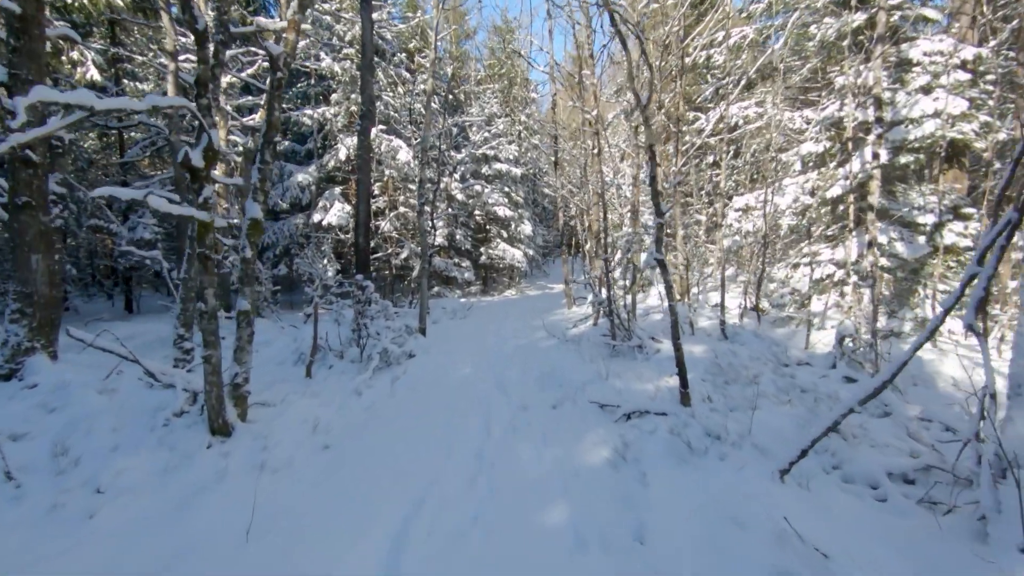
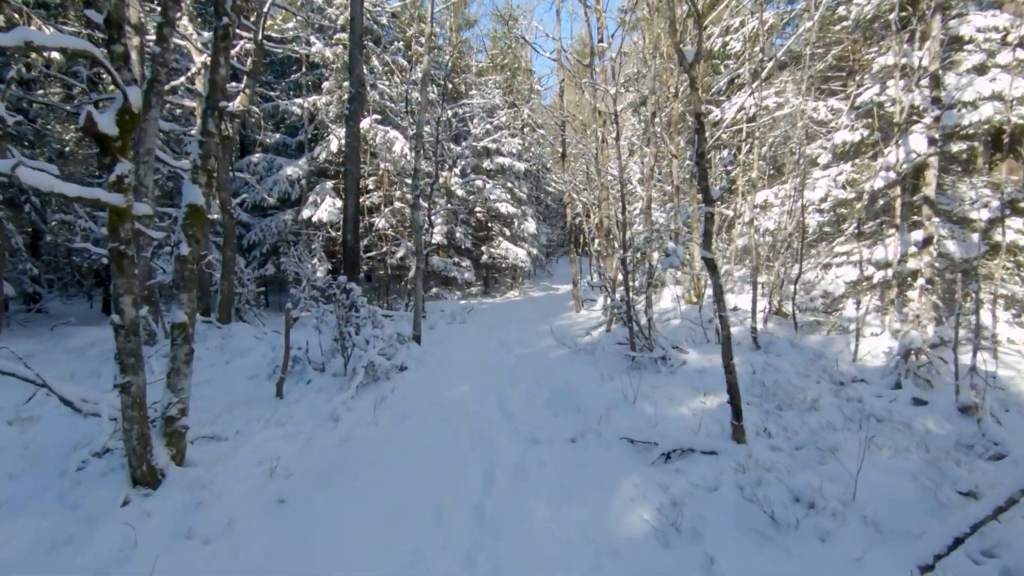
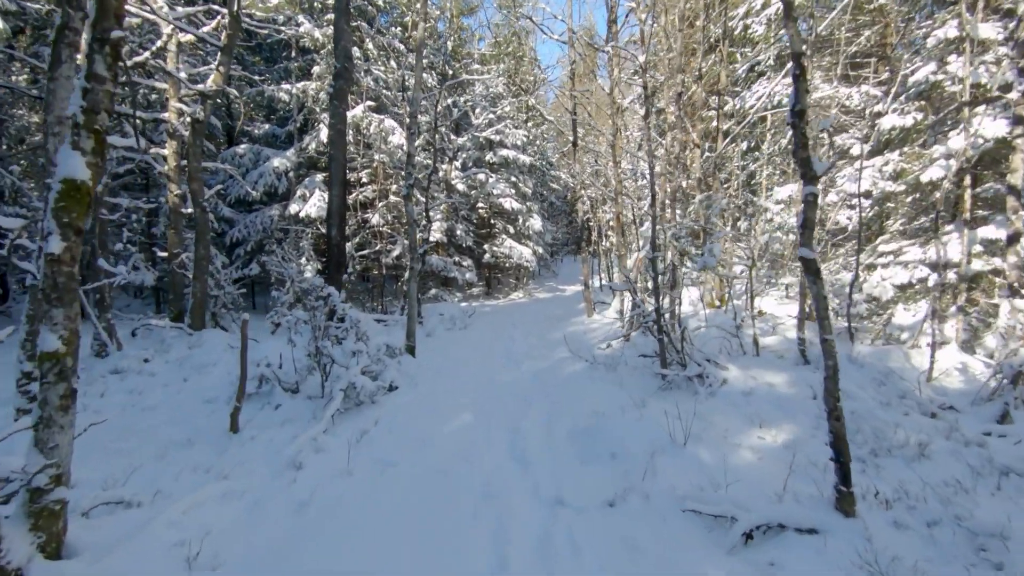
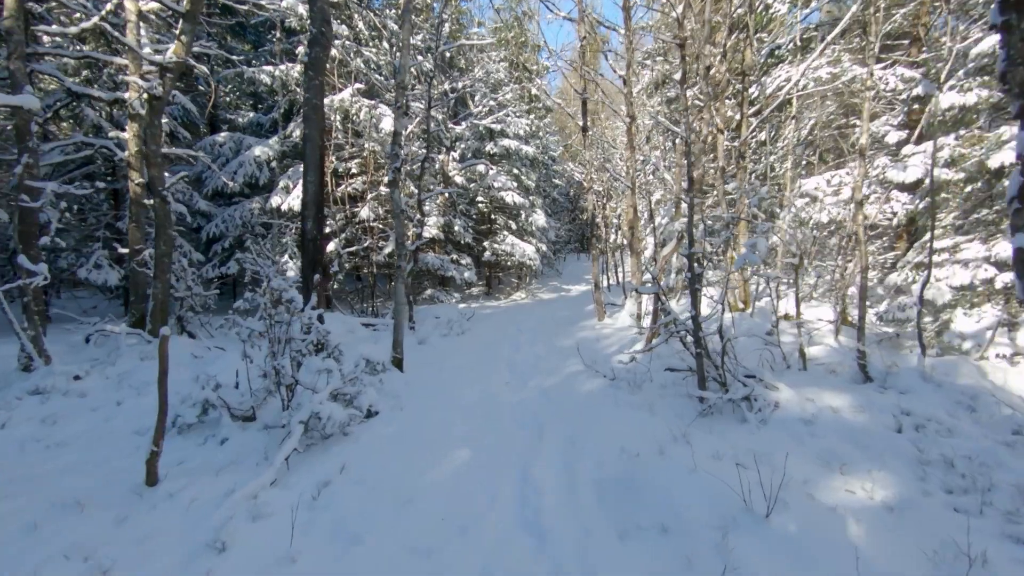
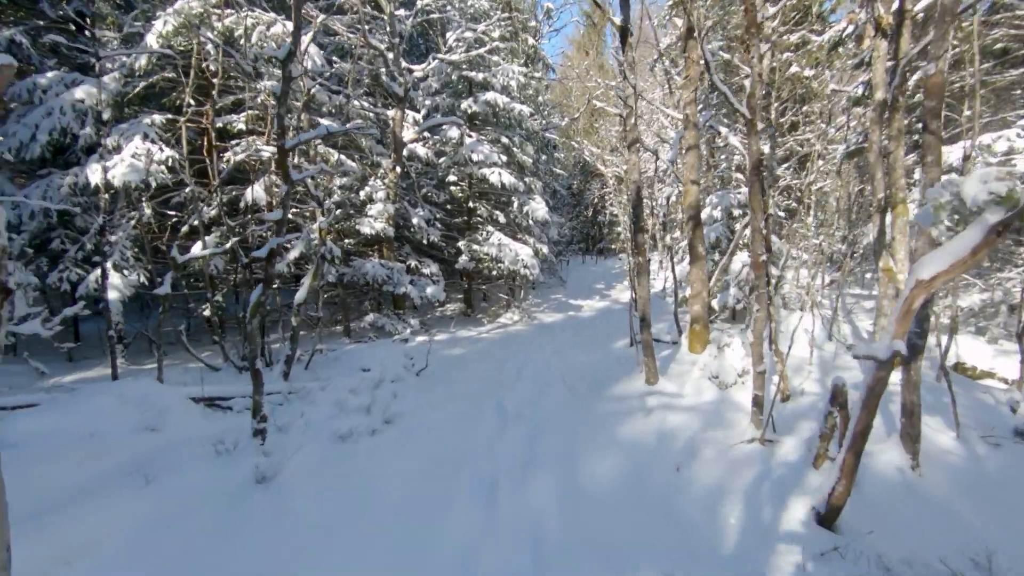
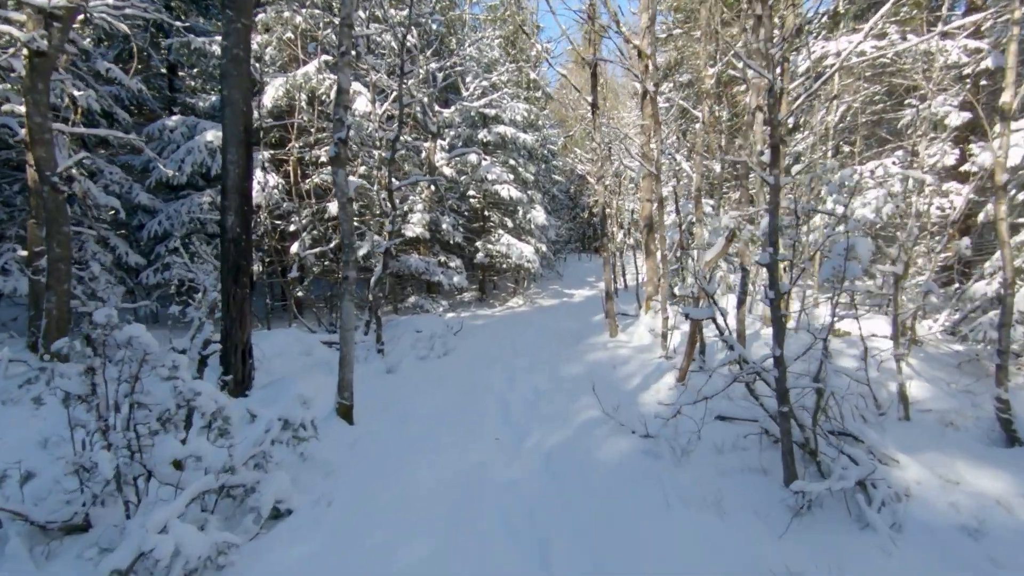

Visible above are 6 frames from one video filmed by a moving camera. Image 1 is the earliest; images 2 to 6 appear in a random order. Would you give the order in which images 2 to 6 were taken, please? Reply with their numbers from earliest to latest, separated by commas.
2, 3, 4, 6, 5
